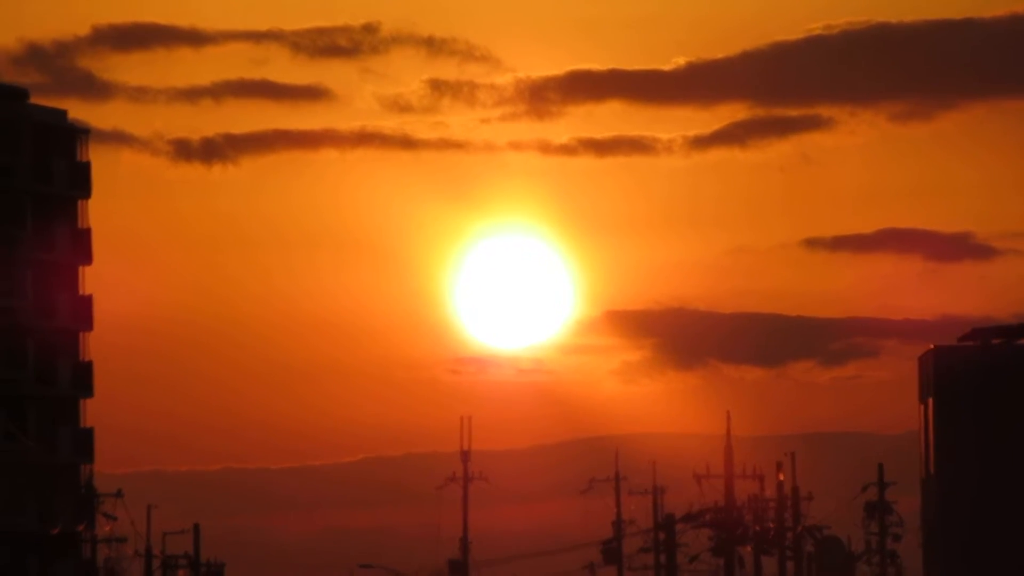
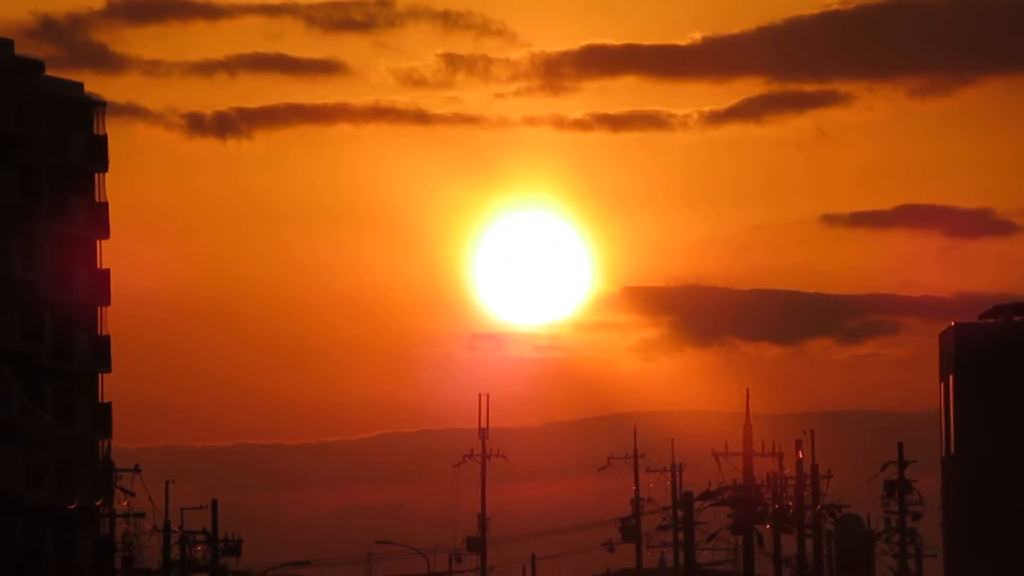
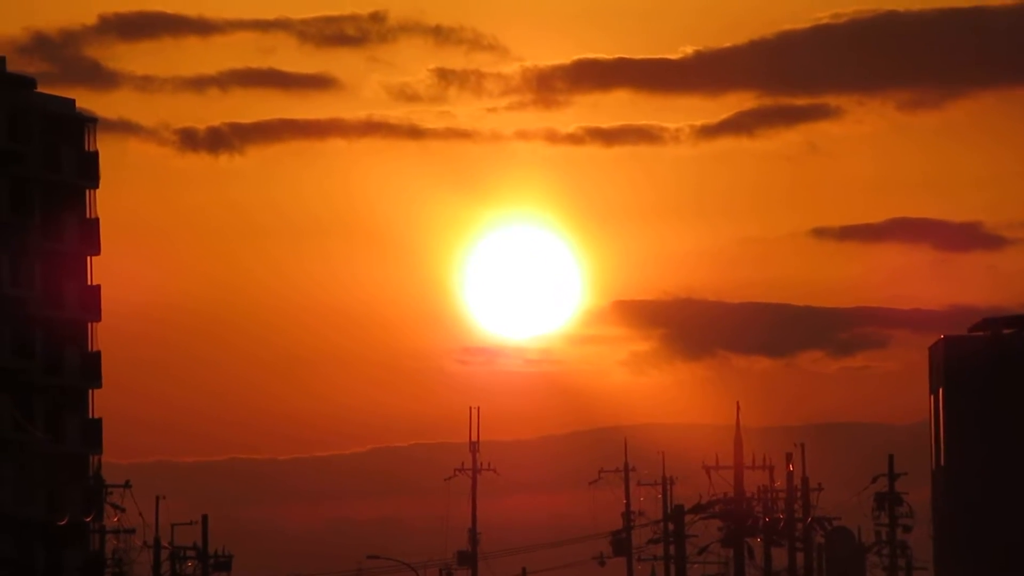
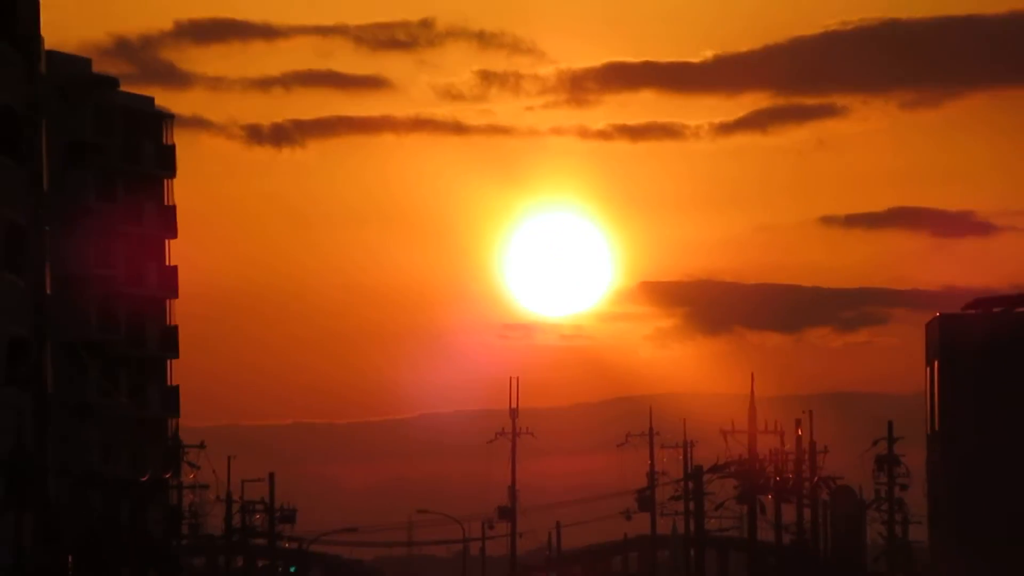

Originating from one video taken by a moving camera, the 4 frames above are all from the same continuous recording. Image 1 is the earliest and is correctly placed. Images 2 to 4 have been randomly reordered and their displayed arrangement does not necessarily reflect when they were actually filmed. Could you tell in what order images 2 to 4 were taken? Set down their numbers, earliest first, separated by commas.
3, 2, 4
